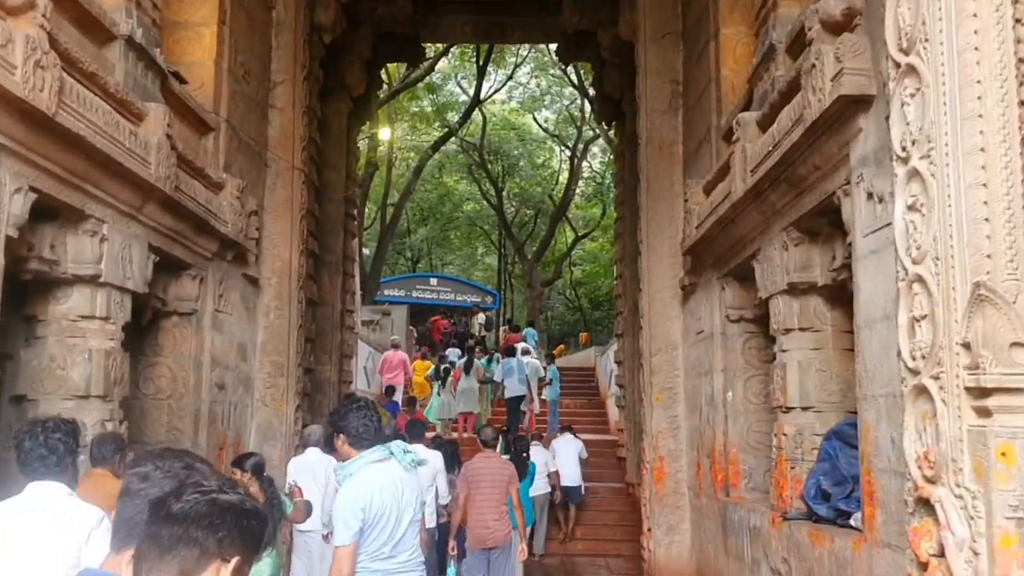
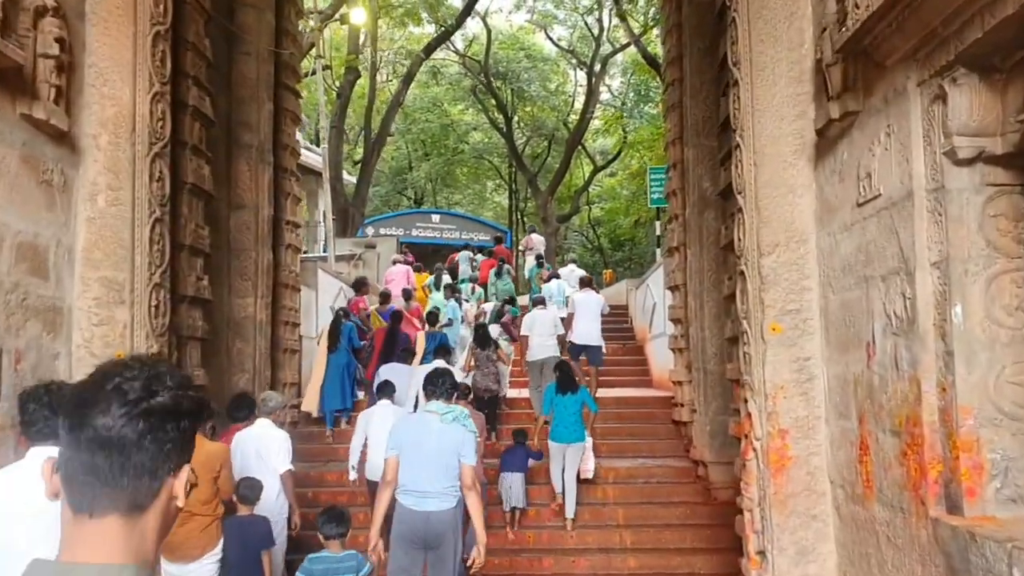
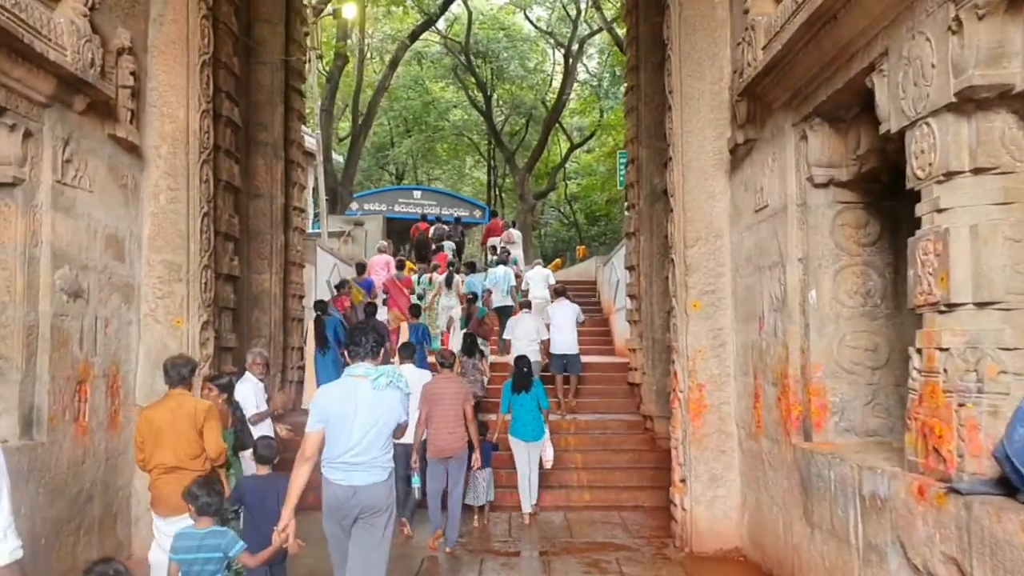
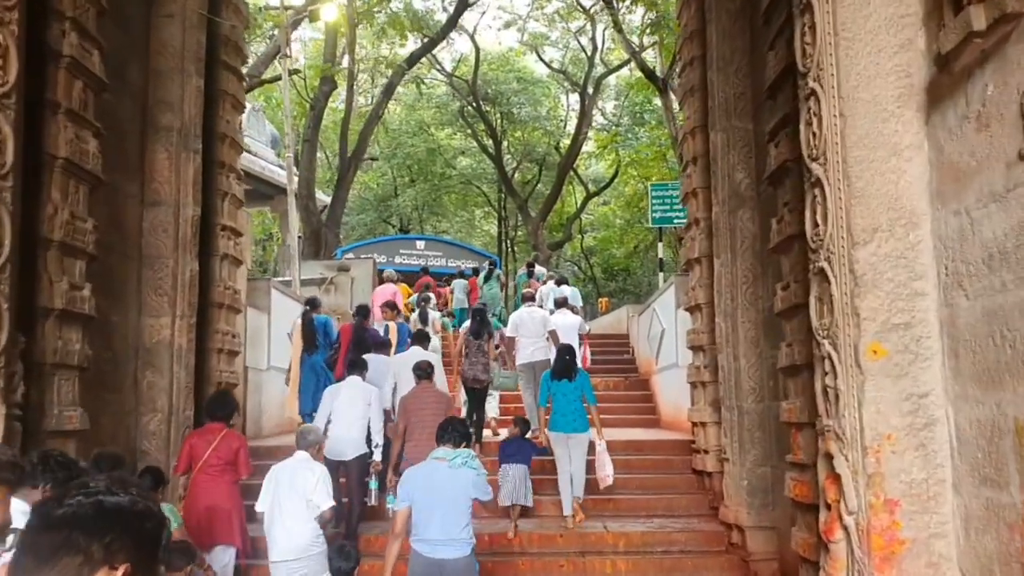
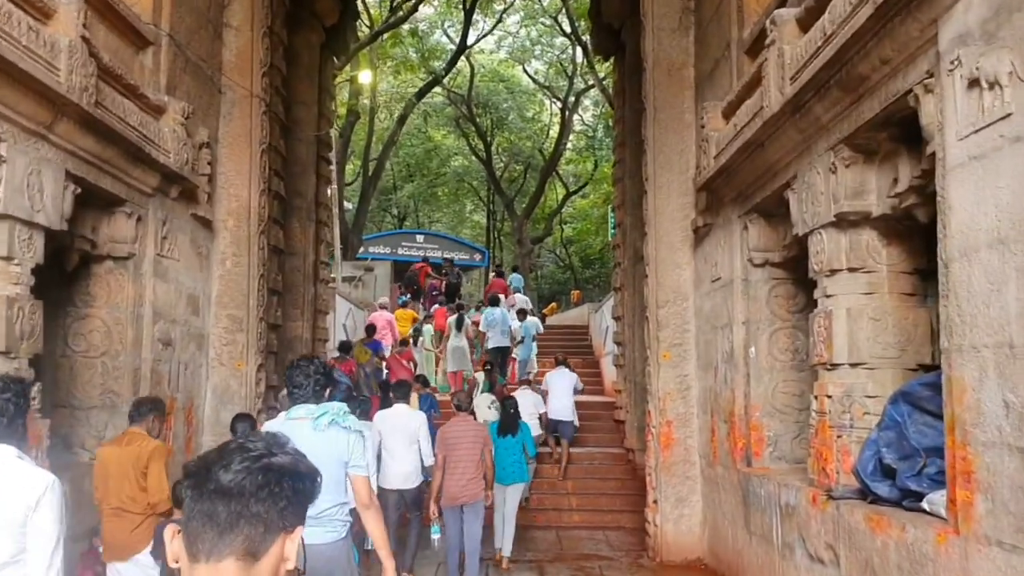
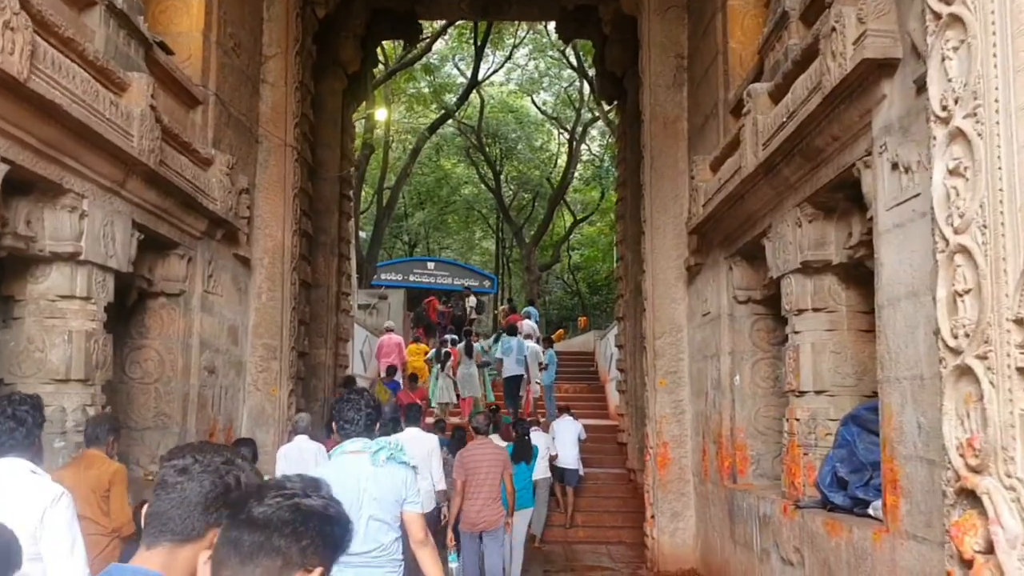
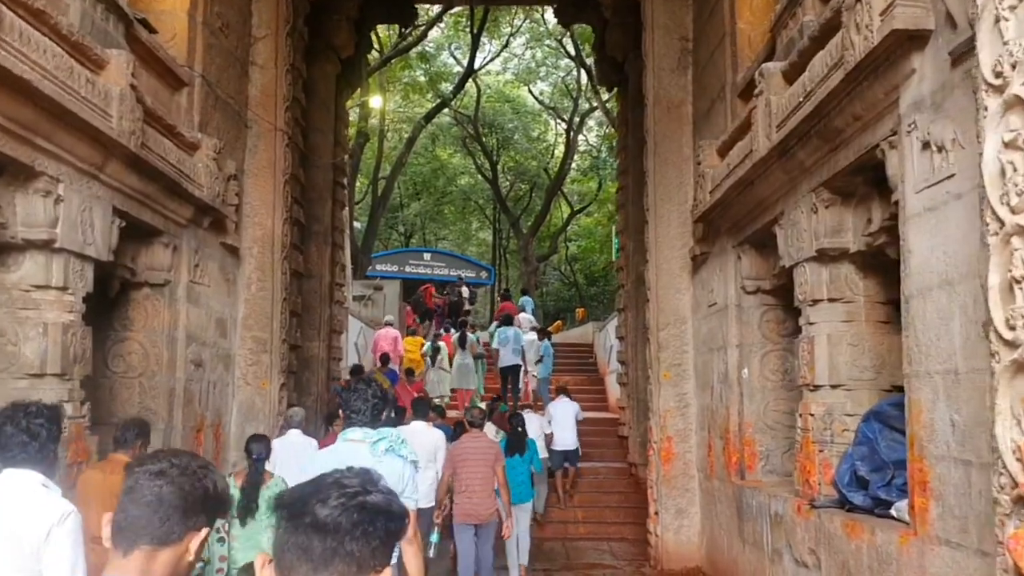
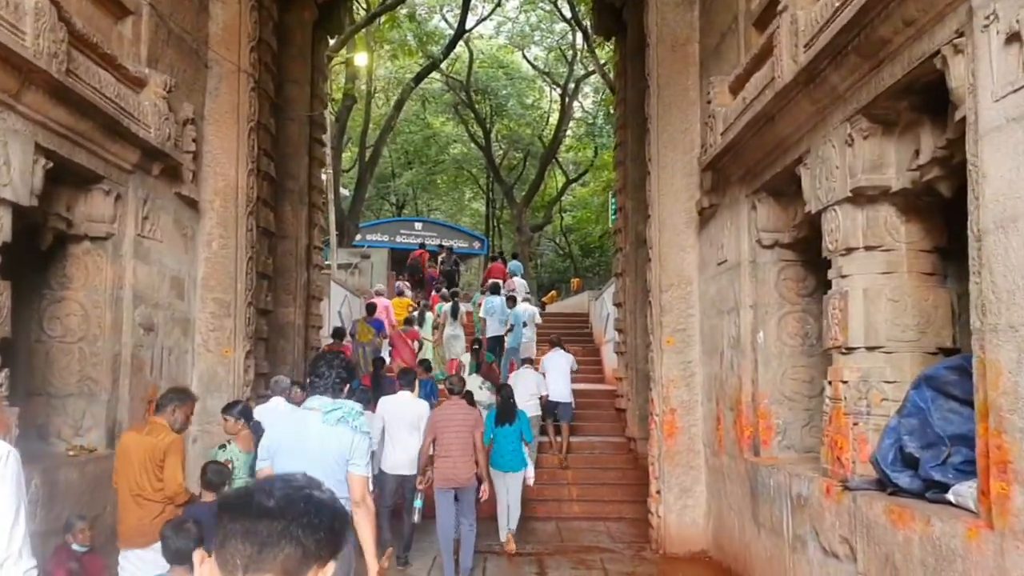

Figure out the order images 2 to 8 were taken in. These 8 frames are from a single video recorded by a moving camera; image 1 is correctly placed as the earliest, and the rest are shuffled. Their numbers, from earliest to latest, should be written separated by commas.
6, 7, 5, 8, 3, 2, 4
